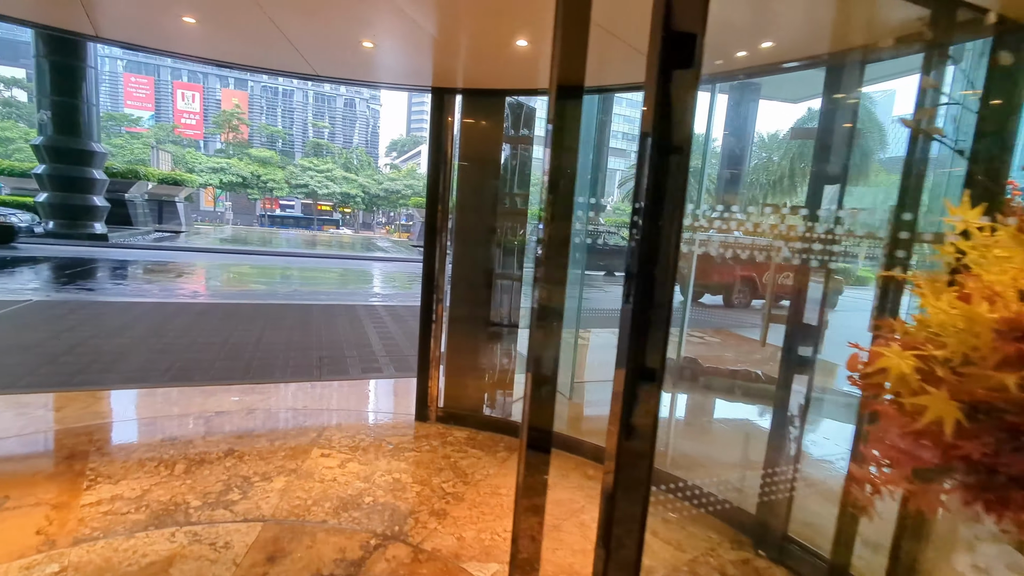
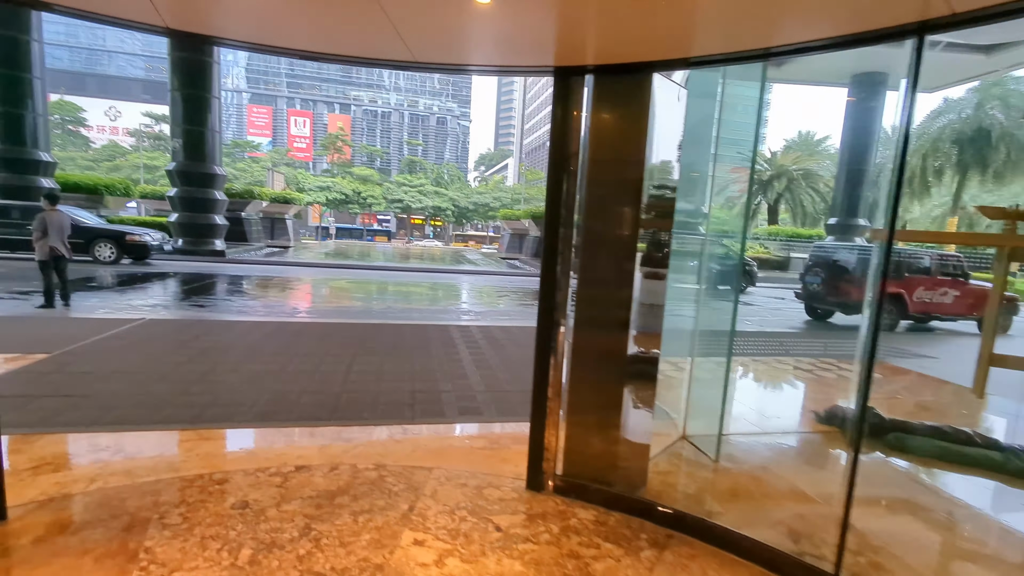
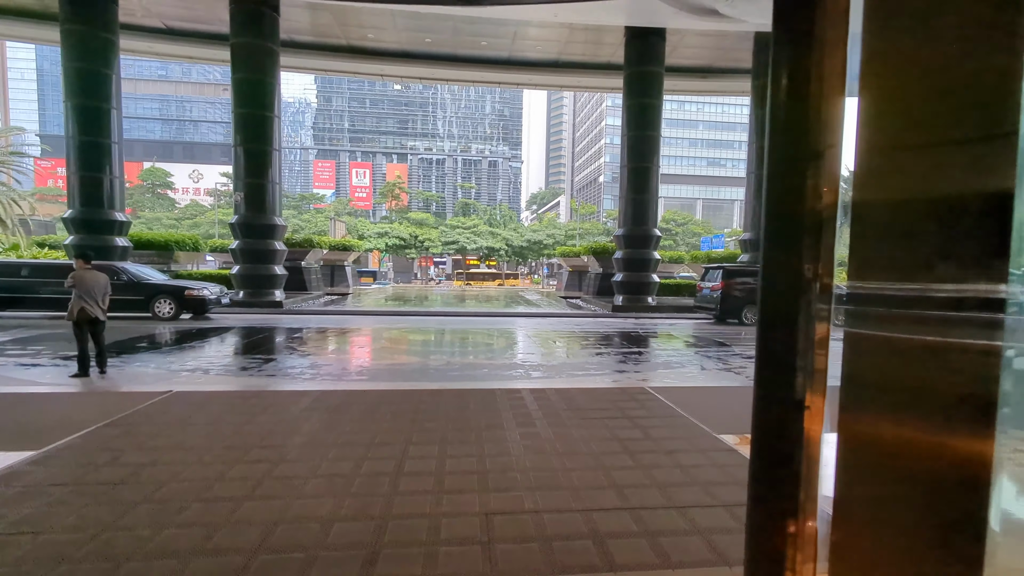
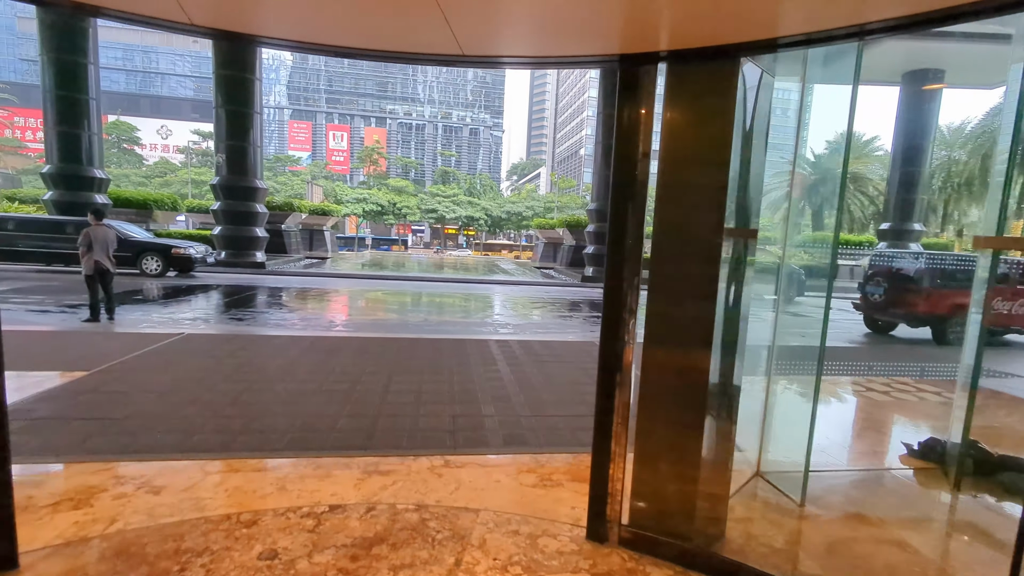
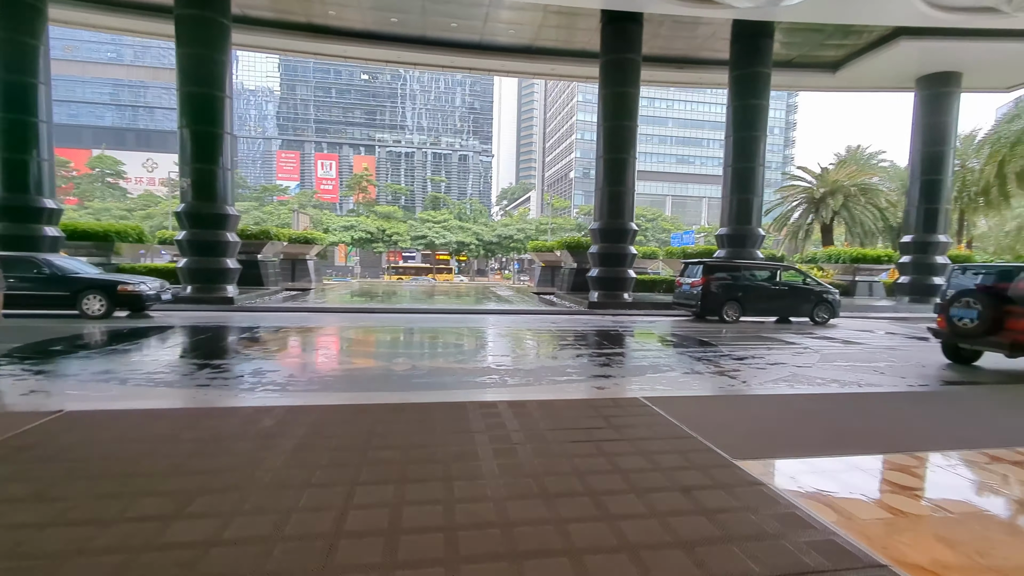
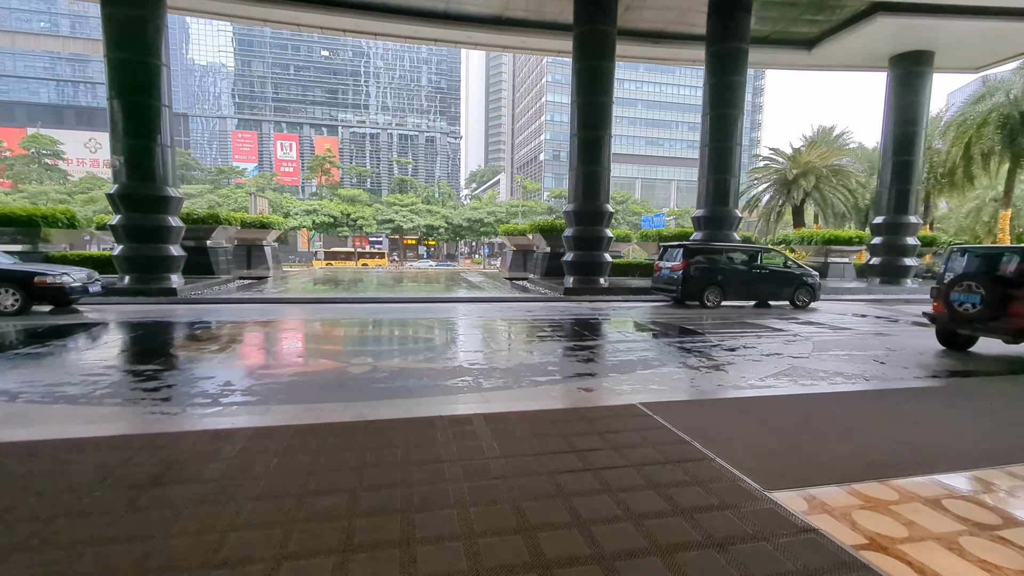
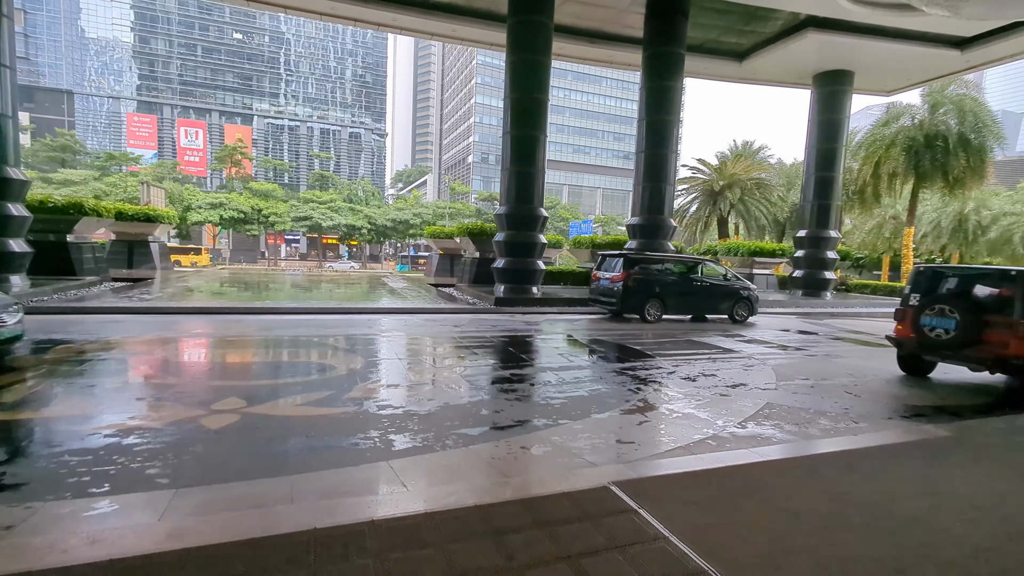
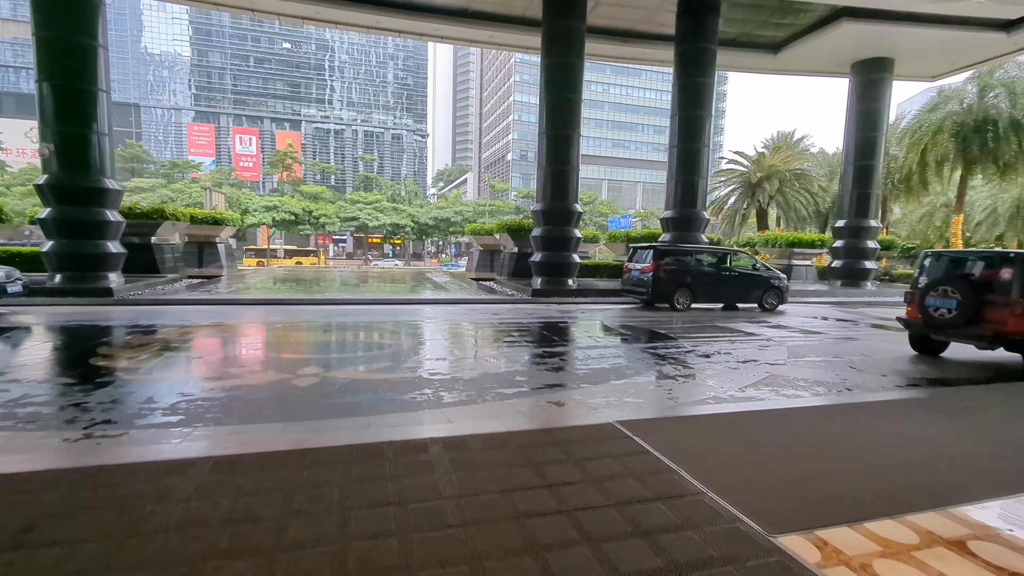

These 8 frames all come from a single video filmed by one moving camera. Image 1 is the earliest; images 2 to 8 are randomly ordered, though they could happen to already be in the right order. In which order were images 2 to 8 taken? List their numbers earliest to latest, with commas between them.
2, 4, 3, 5, 6, 8, 7
